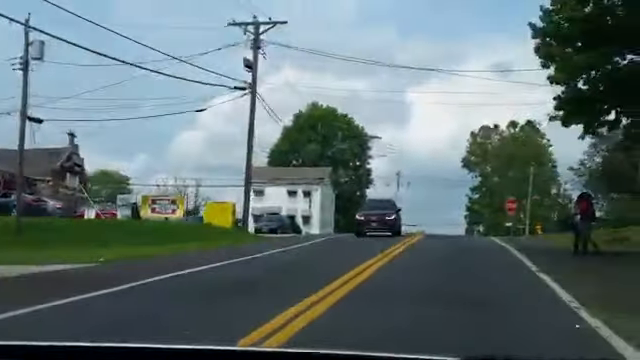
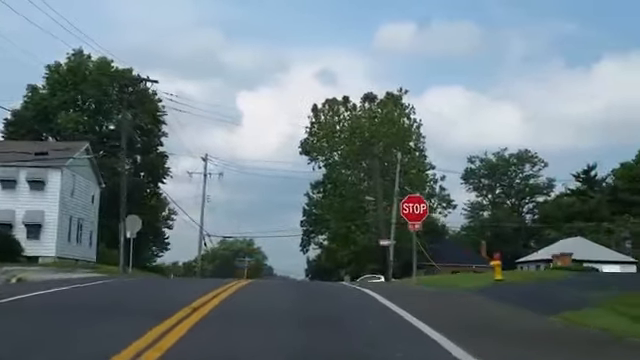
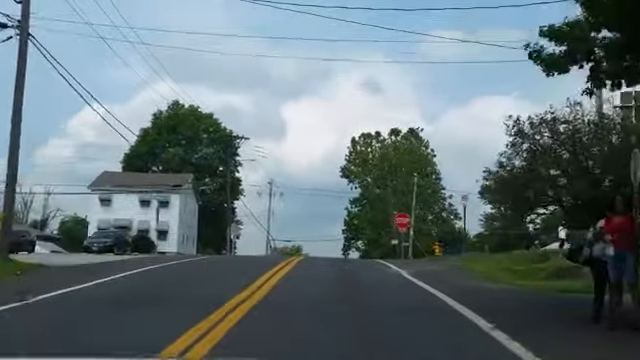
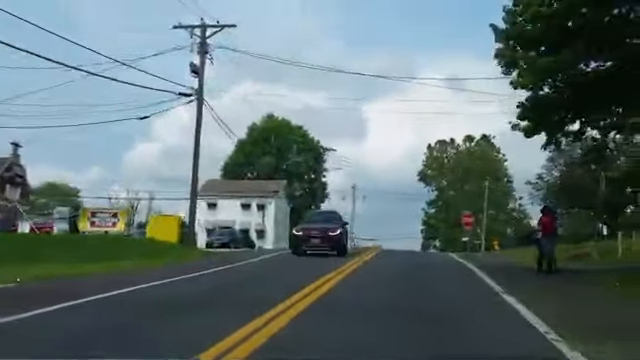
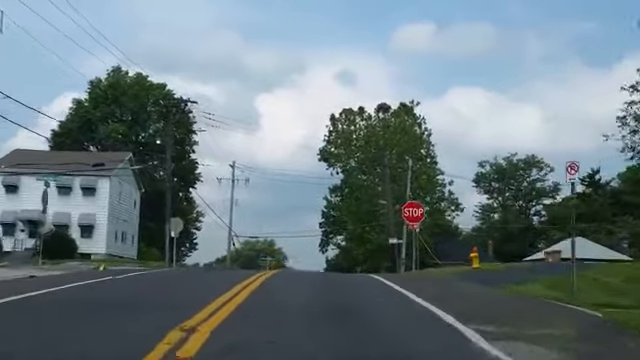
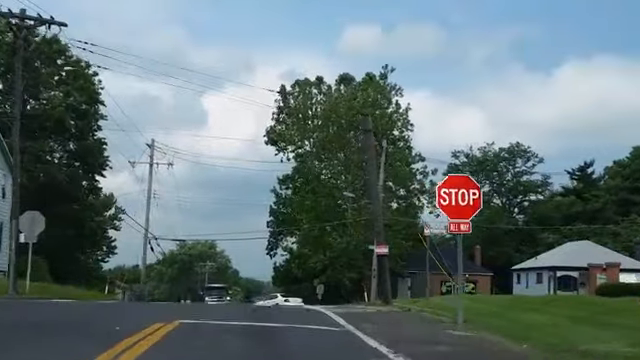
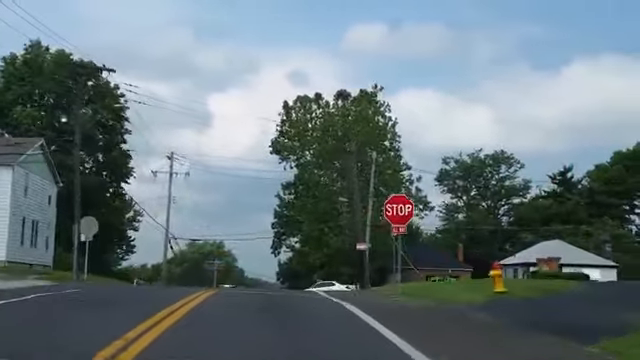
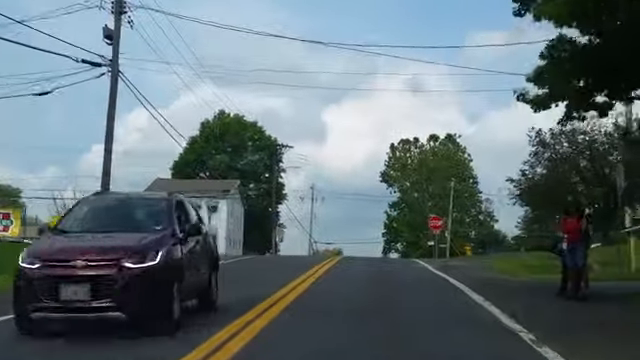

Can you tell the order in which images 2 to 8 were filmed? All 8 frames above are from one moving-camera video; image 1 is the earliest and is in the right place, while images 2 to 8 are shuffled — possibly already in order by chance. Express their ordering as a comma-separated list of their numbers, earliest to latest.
4, 8, 3, 5, 2, 7, 6
